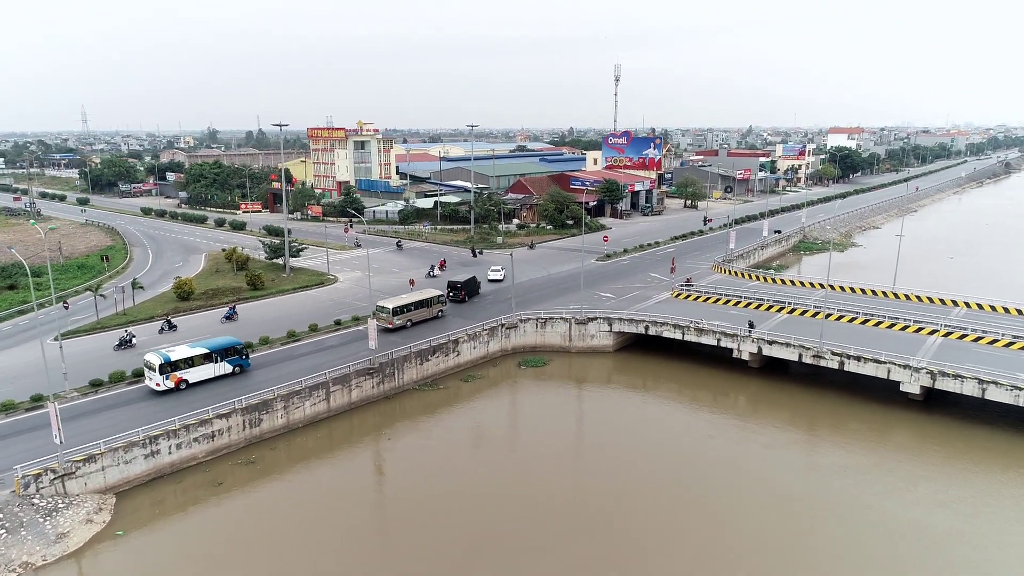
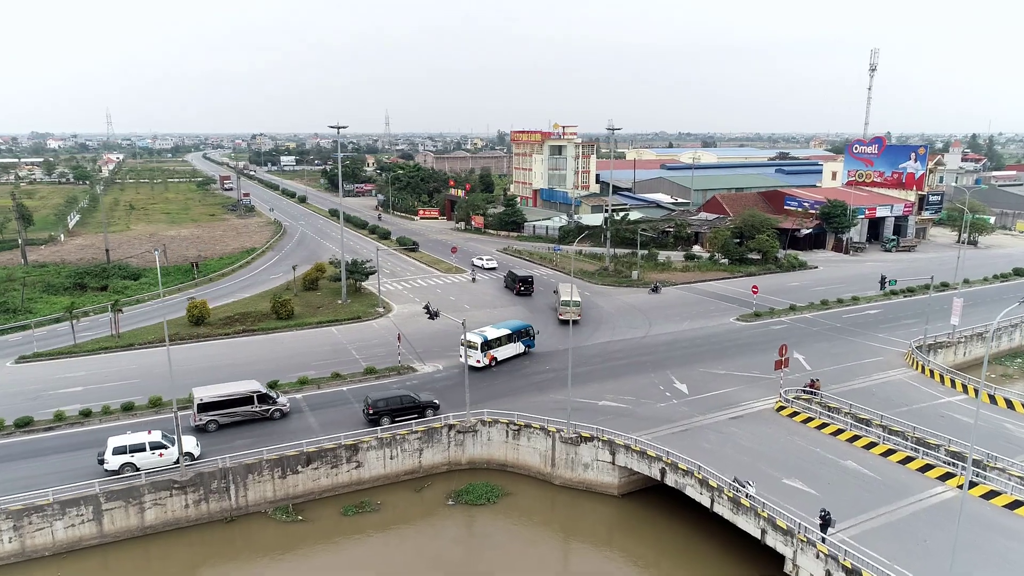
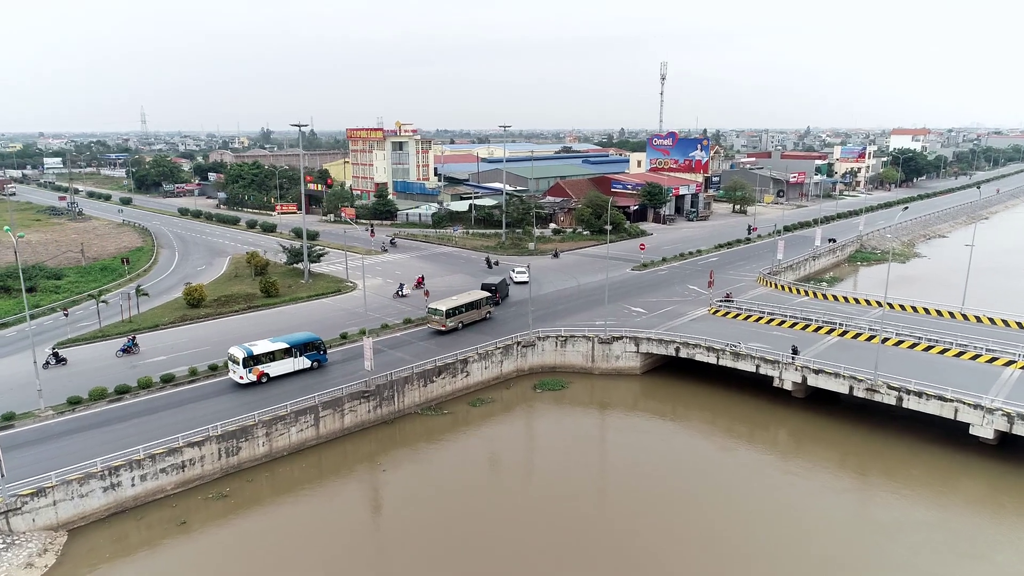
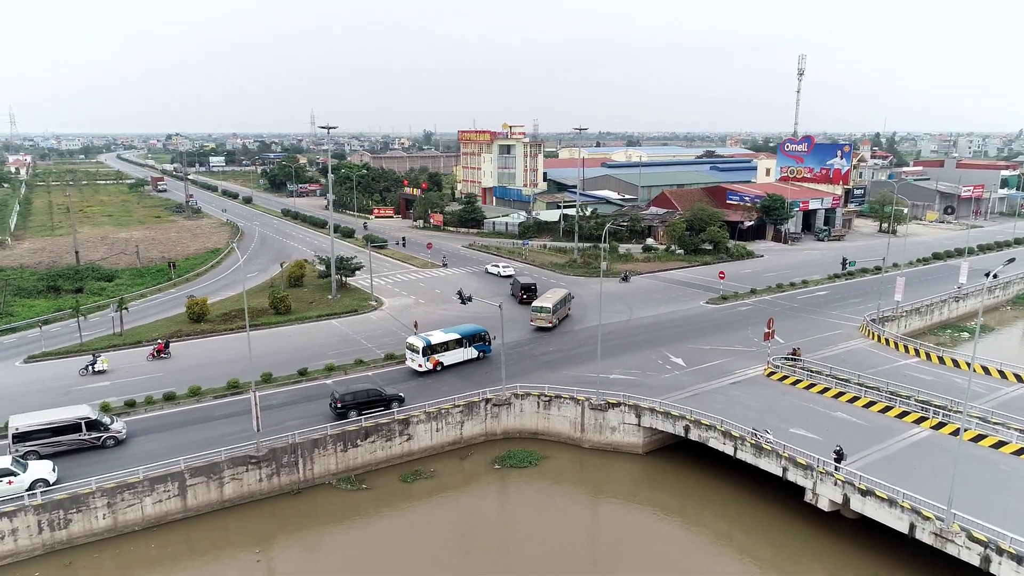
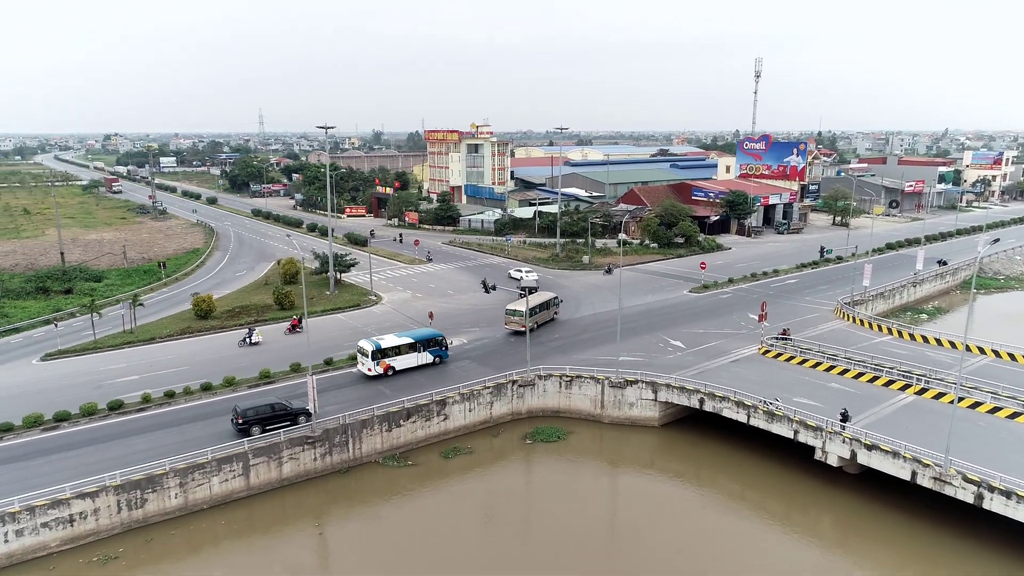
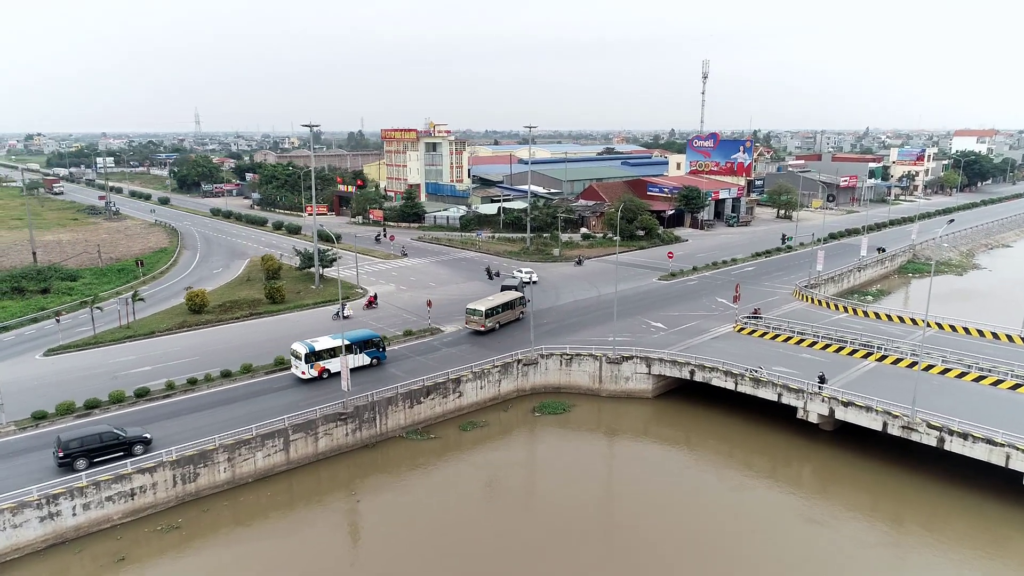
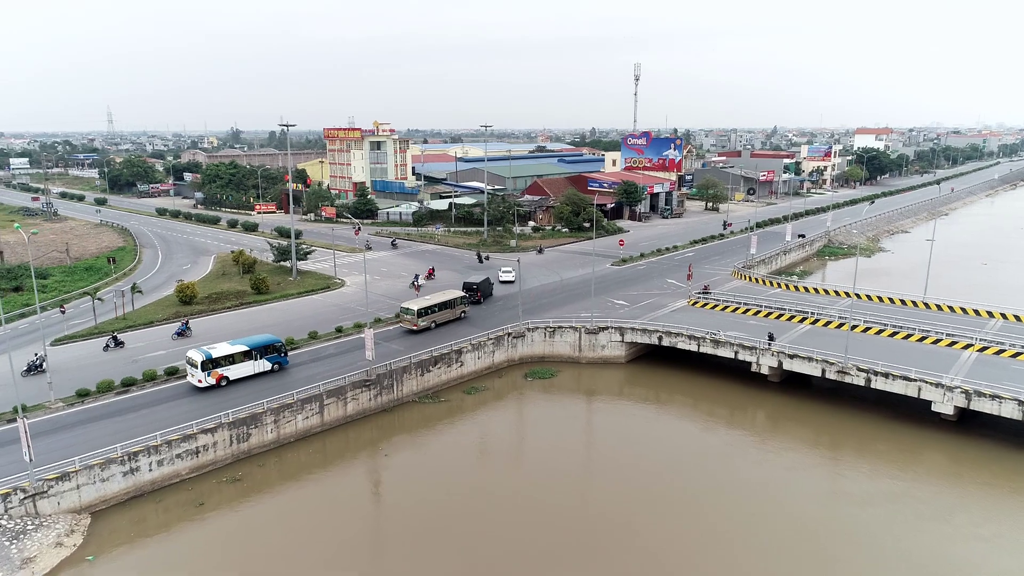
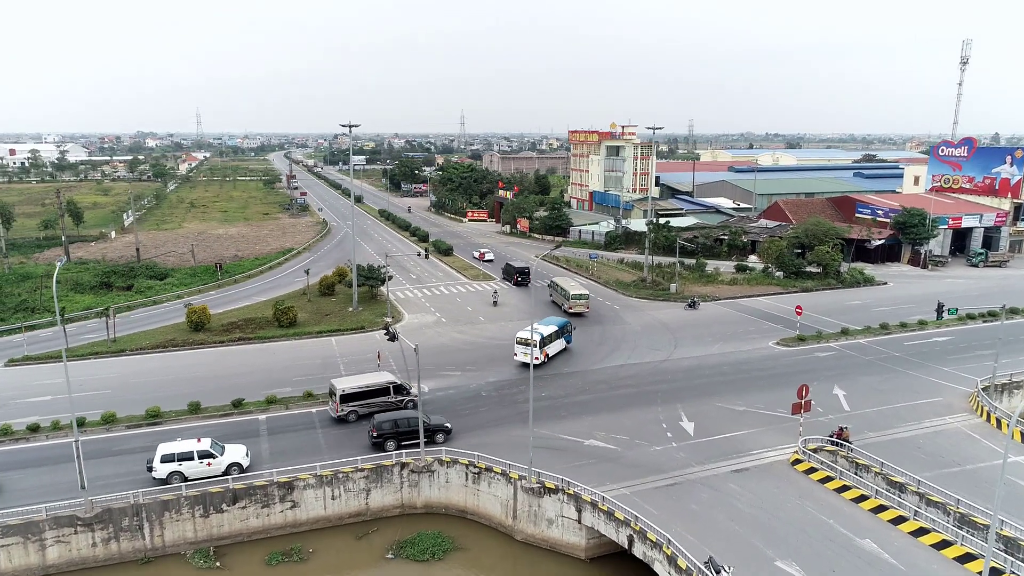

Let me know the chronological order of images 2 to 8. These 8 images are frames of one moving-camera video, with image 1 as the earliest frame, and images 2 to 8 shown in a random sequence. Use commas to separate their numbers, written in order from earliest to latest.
7, 3, 6, 5, 4, 2, 8
